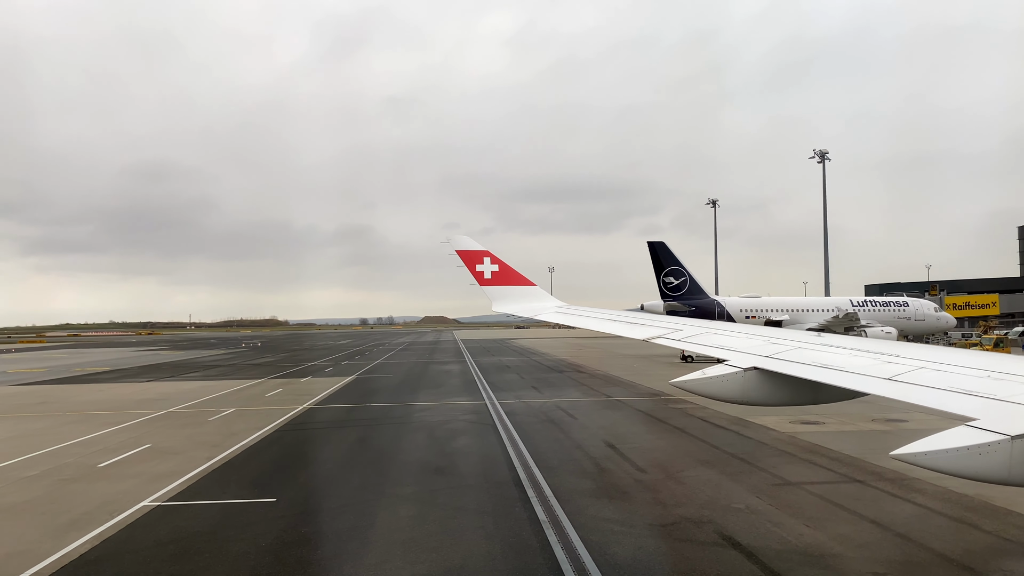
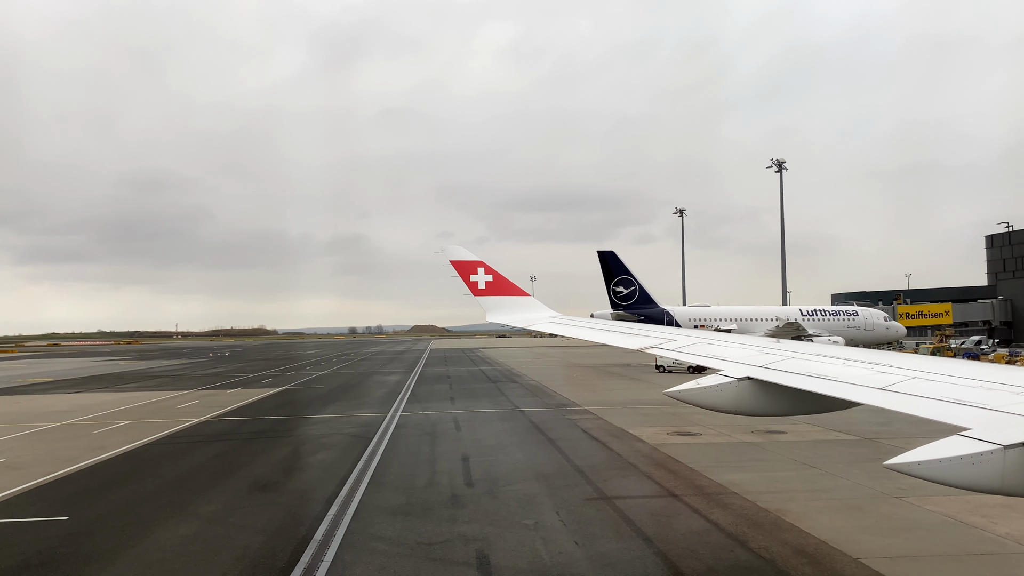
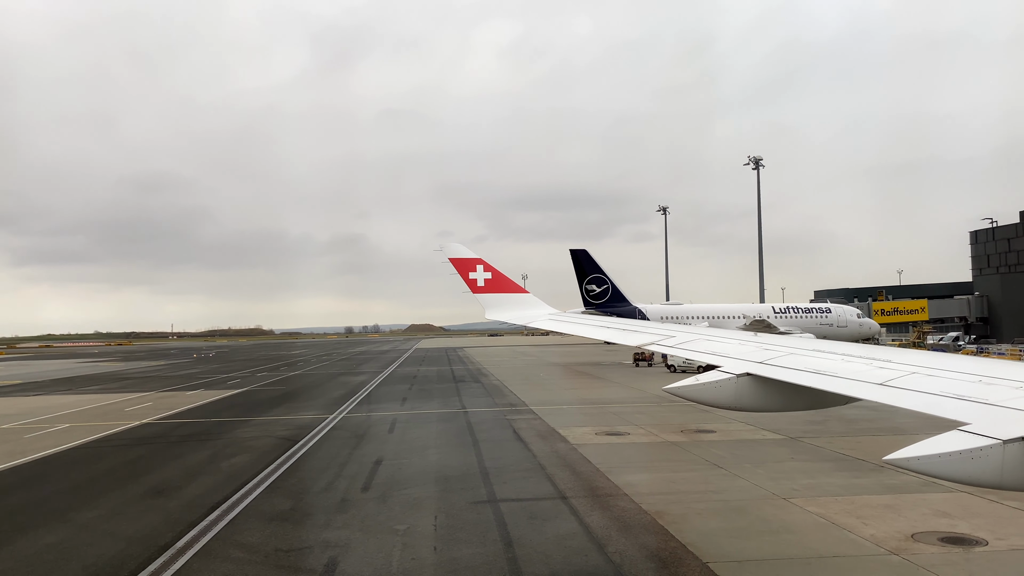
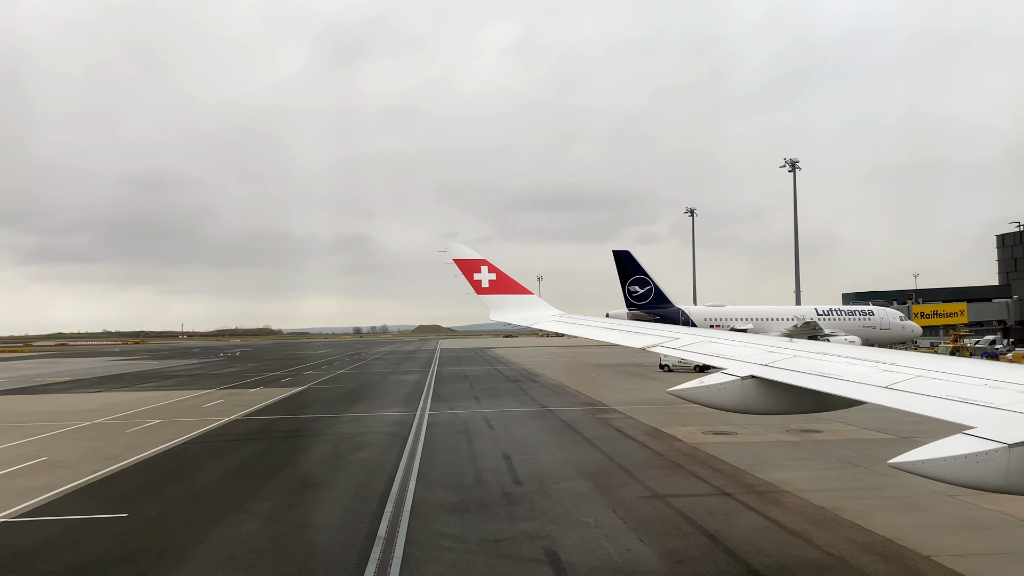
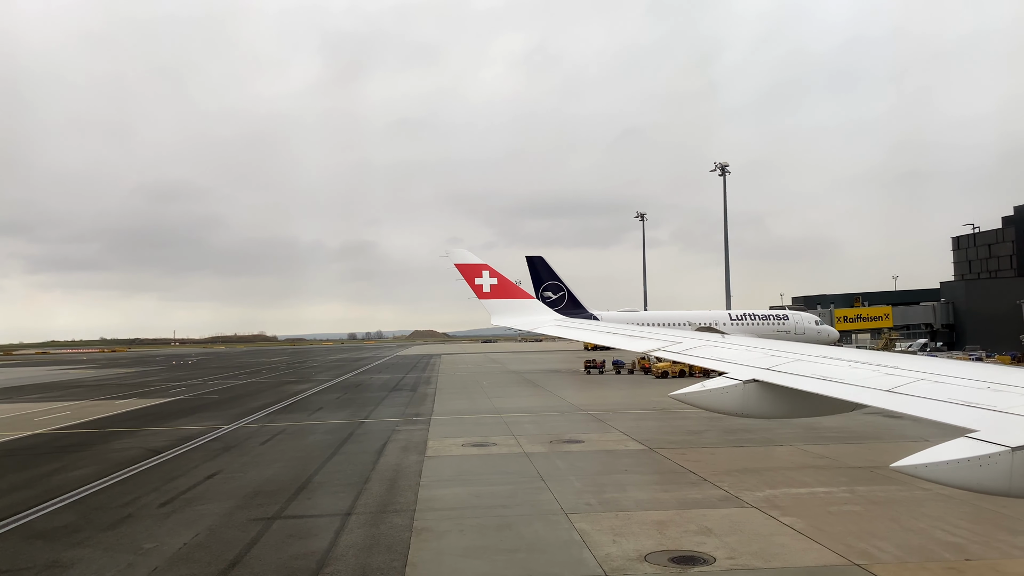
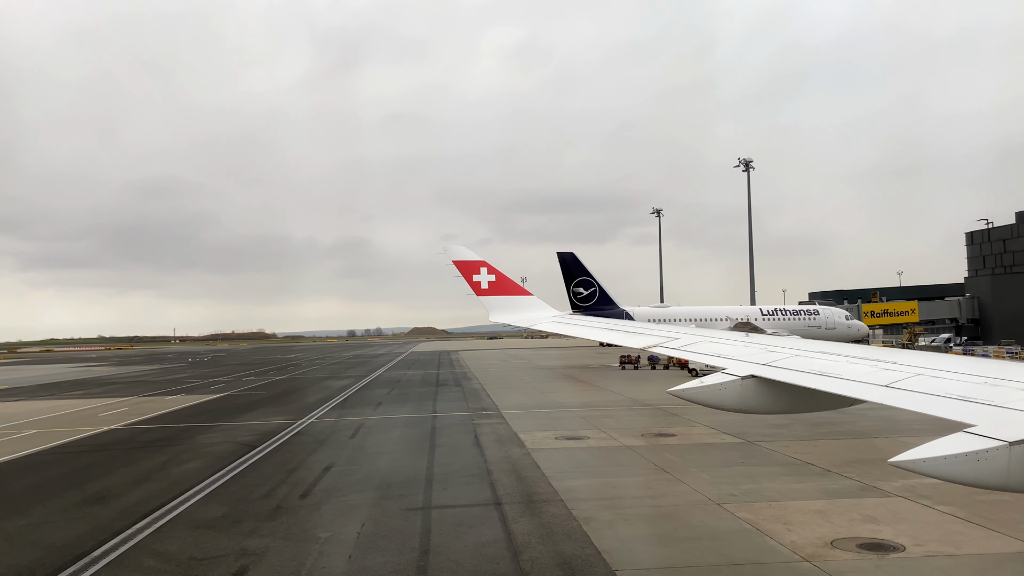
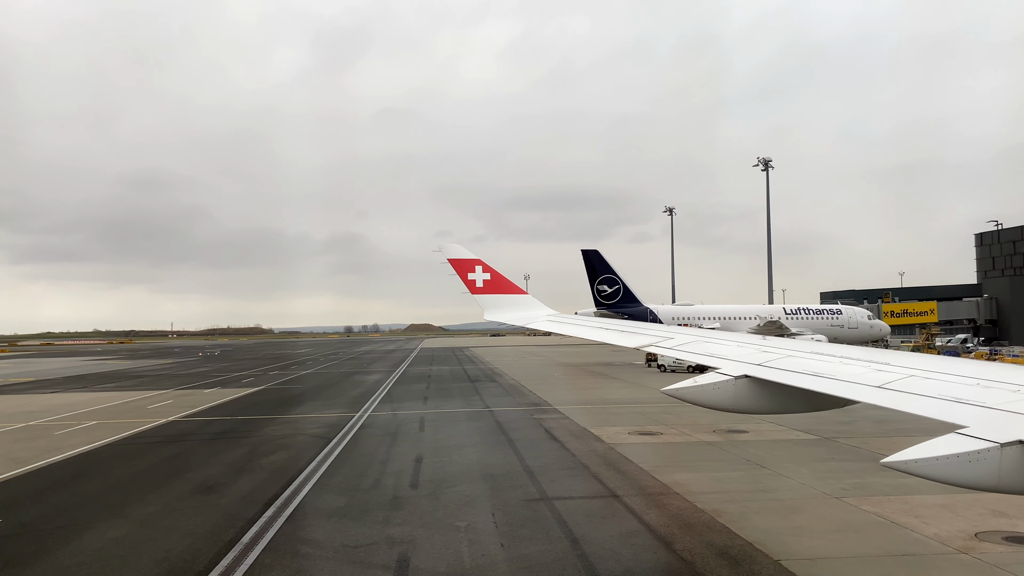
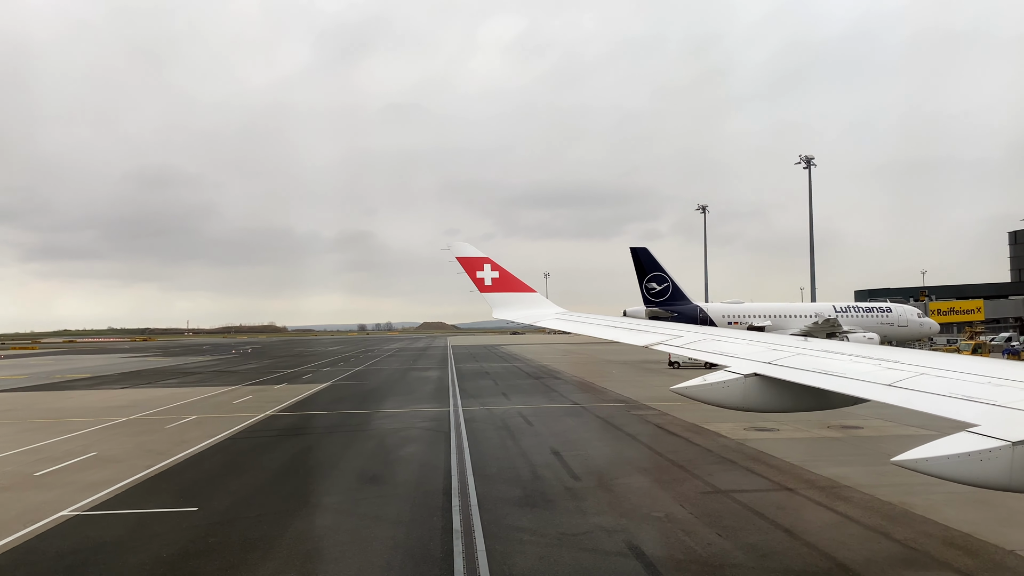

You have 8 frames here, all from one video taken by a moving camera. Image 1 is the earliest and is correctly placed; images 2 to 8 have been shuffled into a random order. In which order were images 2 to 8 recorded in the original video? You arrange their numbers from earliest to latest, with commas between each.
8, 4, 2, 7, 3, 6, 5
